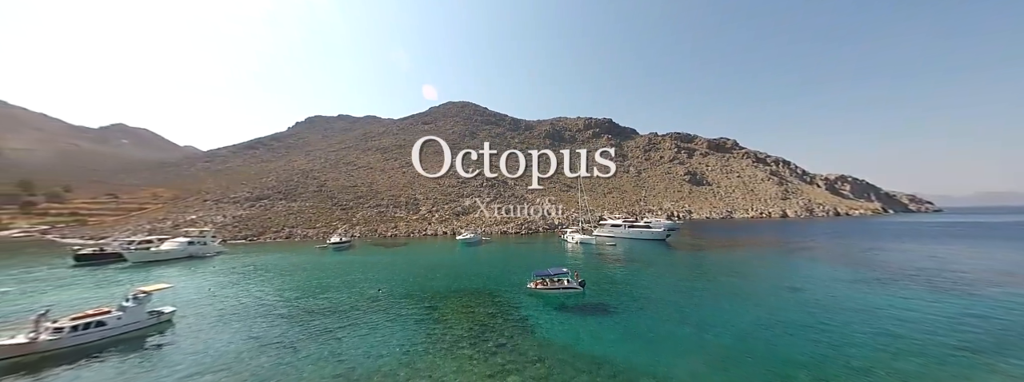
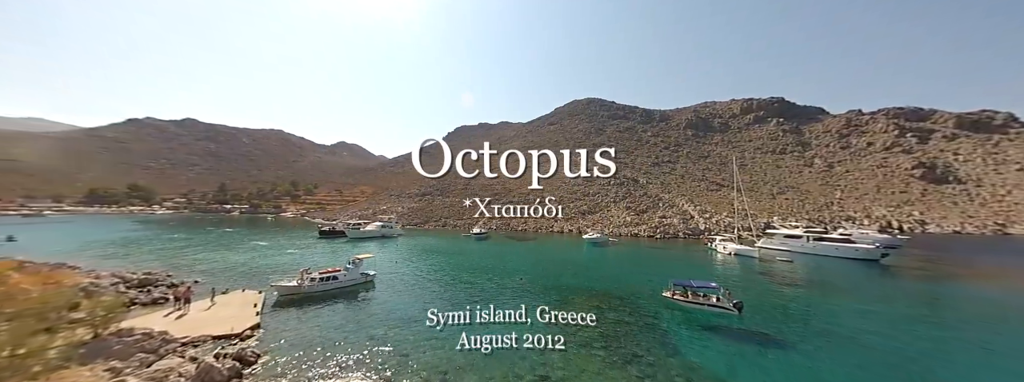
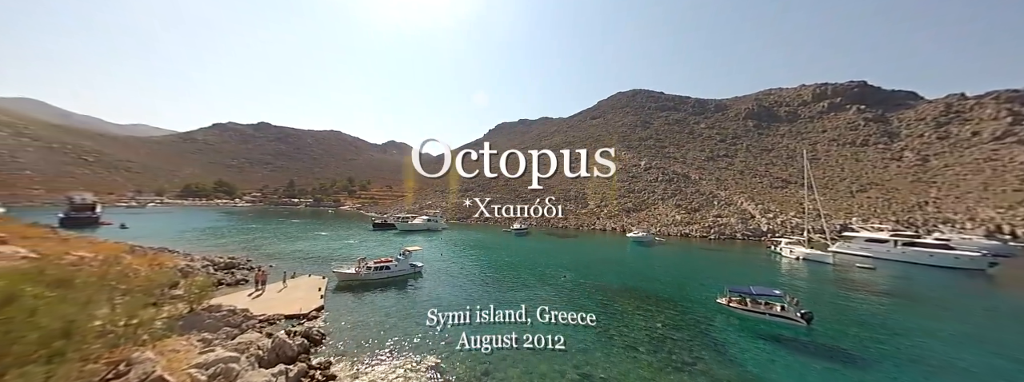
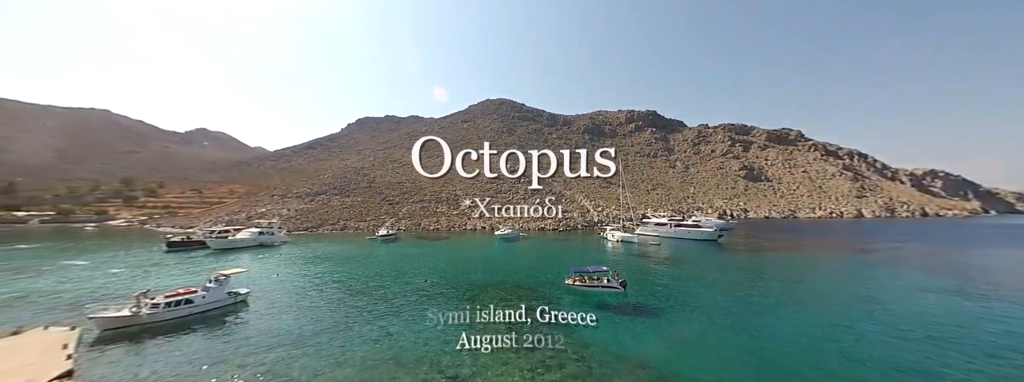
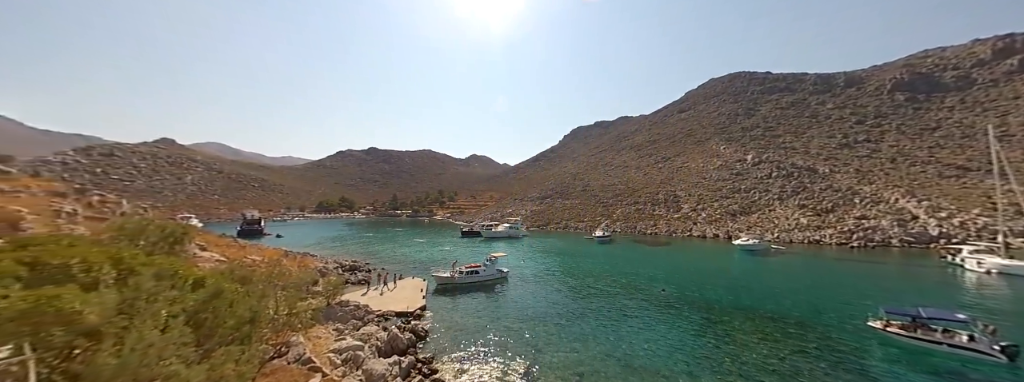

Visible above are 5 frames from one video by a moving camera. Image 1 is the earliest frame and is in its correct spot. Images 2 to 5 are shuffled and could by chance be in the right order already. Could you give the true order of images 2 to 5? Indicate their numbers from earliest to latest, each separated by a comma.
4, 2, 3, 5
